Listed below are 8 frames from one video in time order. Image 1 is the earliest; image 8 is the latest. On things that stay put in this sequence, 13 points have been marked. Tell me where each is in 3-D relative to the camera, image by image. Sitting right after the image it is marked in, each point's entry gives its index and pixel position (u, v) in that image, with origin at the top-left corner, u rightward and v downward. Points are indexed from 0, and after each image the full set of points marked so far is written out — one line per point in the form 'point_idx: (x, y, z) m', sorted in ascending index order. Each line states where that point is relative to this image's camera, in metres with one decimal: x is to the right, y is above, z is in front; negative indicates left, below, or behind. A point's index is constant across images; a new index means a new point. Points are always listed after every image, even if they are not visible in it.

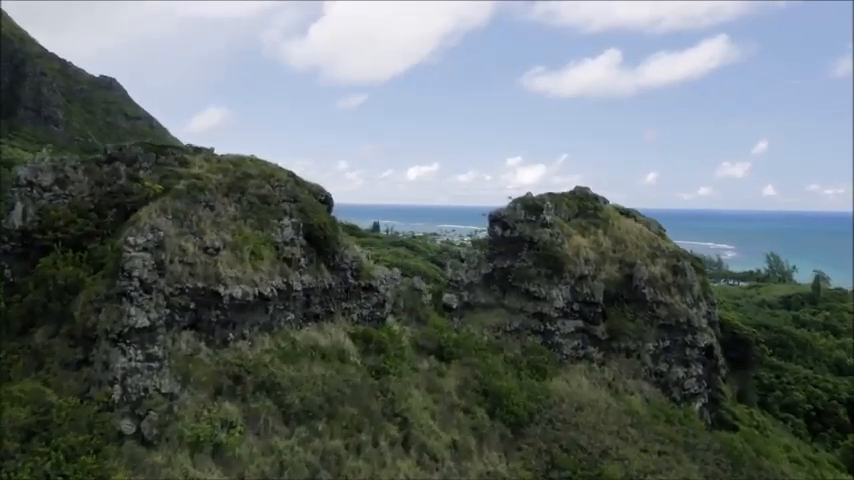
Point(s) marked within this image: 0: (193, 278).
0: (-6.5, -1.1, +18.9) m
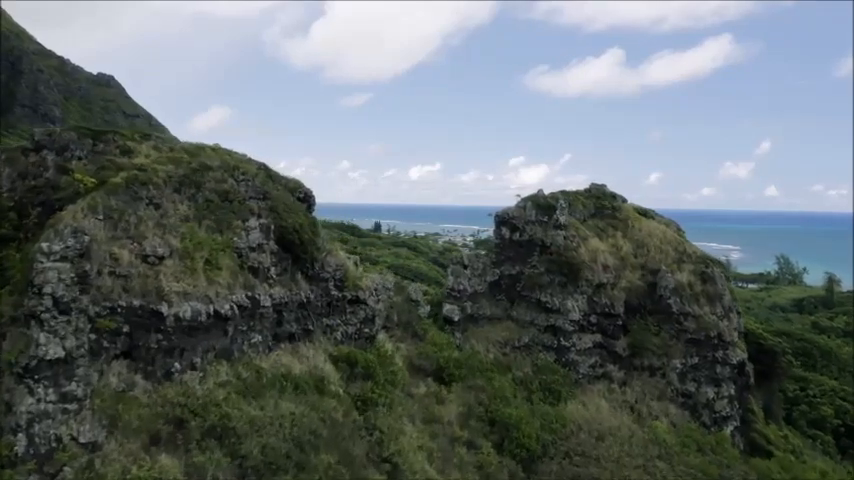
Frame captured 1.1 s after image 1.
0: (-6.6, -1.2, +15.1) m
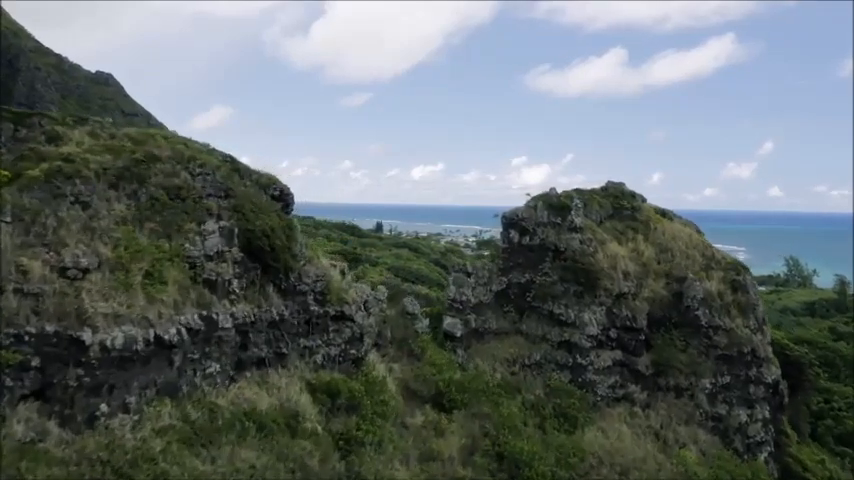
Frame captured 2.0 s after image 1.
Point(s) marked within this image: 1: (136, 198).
0: (-6.7, -1.4, +11.8) m
1: (-6.1, +0.9, +14.4) m
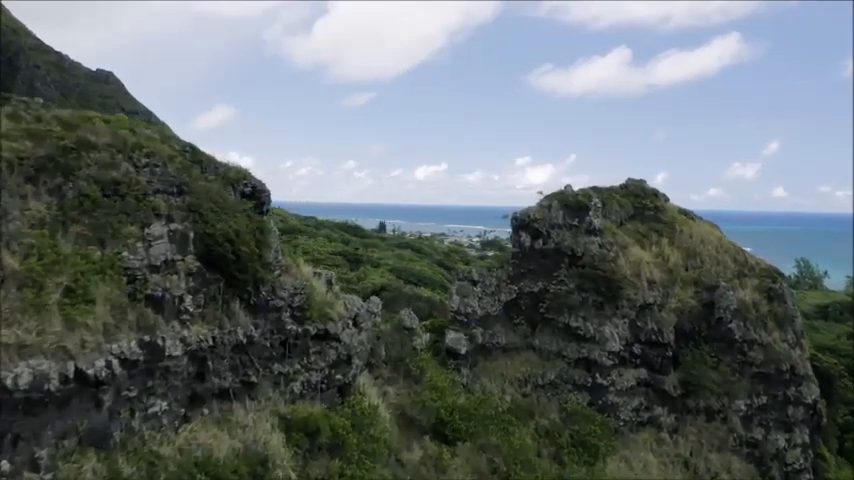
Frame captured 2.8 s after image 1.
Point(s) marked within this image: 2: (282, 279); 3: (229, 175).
0: (-6.8, -1.5, +8.9) m
1: (-6.2, +0.8, +11.5) m
2: (-3.2, -0.8, +14.9) m
3: (-4.4, +1.5, +15.2) m
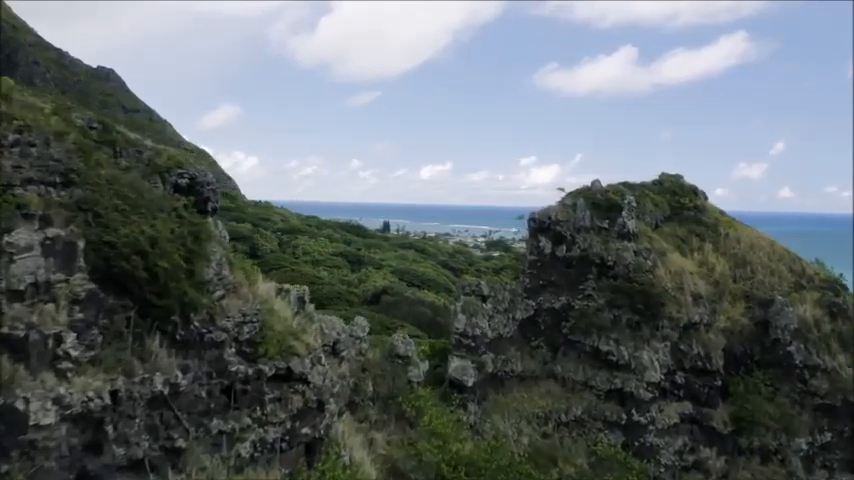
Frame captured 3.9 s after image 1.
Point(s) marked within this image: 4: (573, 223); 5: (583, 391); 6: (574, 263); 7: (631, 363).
0: (-6.9, -1.6, +5.0) m
1: (-6.2, +0.6, +7.6) m
2: (-3.3, -1.0, +11.0) m
3: (-4.5, +1.3, +11.3) m
4: (+4.2, +0.5, +19.4) m
5: (+4.2, -4.1, +18.4) m
6: (+4.1, -0.7, +19.3) m
7: (+5.5, -3.3, +18.3) m
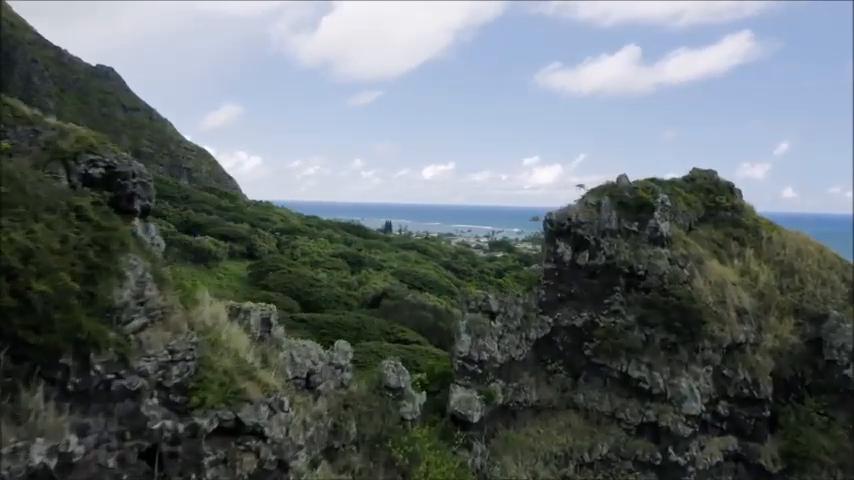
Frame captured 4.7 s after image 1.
0: (-7.0, -1.7, +2.2) m
1: (-6.3, +0.5, +4.8) m
2: (-3.3, -1.1, +8.1) m
3: (-4.5, +1.2, +8.4) m
4: (+4.1, +0.4, +16.4) m
5: (+4.2, -4.2, +15.5) m
6: (+4.1, -0.8, +16.4) m
7: (+5.4, -3.4, +15.4) m
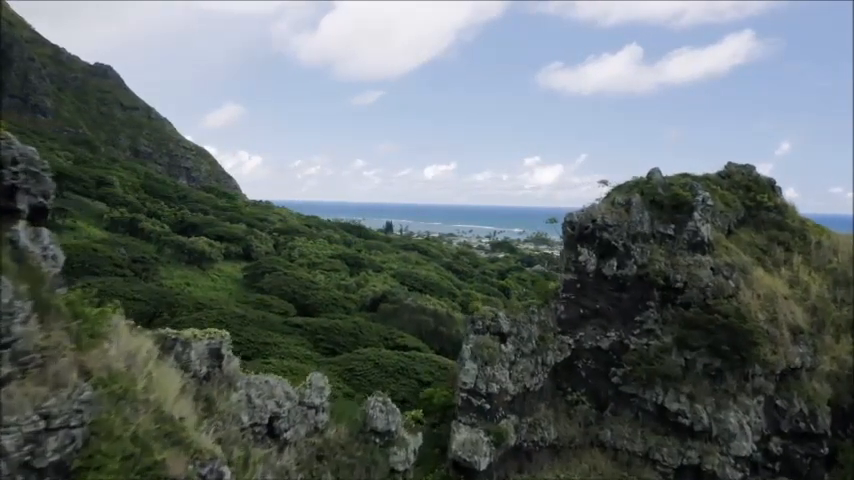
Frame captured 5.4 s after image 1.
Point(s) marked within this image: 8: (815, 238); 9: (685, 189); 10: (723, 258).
0: (-7.1, -1.8, -0.4) m
1: (-6.4, +0.4, +2.2) m
2: (-3.4, -1.2, +5.6) m
3: (-4.6, +1.1, +5.8) m
4: (+4.1, +0.2, +13.9) m
5: (+4.1, -4.3, +12.9) m
6: (+4.0, -0.9, +13.8) m
7: (+5.3, -3.5, +12.8) m
8: (+9.9, +0.1, +17.3) m
9: (+5.4, +1.1, +14.6) m
10: (+6.2, -0.4, +14.5) m
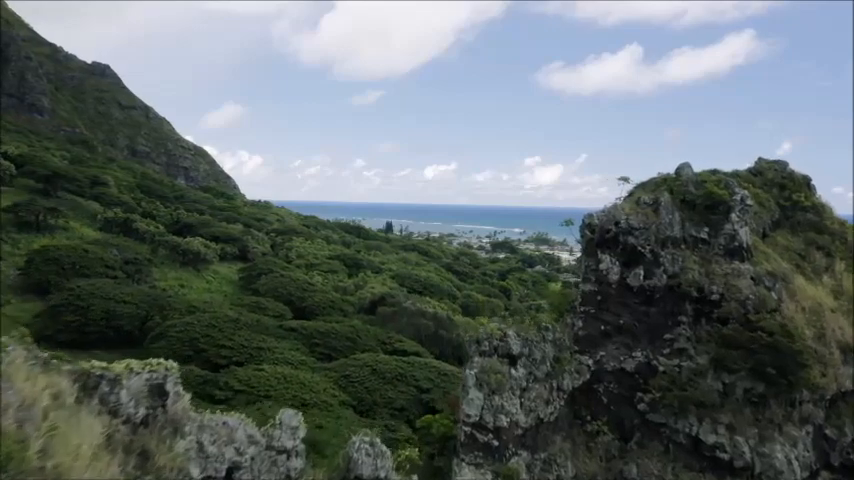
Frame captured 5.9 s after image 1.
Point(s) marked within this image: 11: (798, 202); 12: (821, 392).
0: (-7.1, -1.9, -2.2) m
1: (-6.5, +0.3, +0.4) m
2: (-3.5, -1.3, +3.8) m
3: (-4.7, +1.0, +4.0) m
4: (+4.0, +0.1, +12.1) m
5: (+4.0, -4.4, +11.1) m
6: (+4.0, -1.0, +12.0) m
7: (+5.3, -3.6, +11.0) m
8: (+9.8, 0.0, +15.5) m
9: (+5.4, +1.0, +12.7) m
10: (+6.2, -0.5, +12.6) m
11: (+8.5, +0.8, +15.8) m
12: (+6.9, -2.6, +11.8) m
